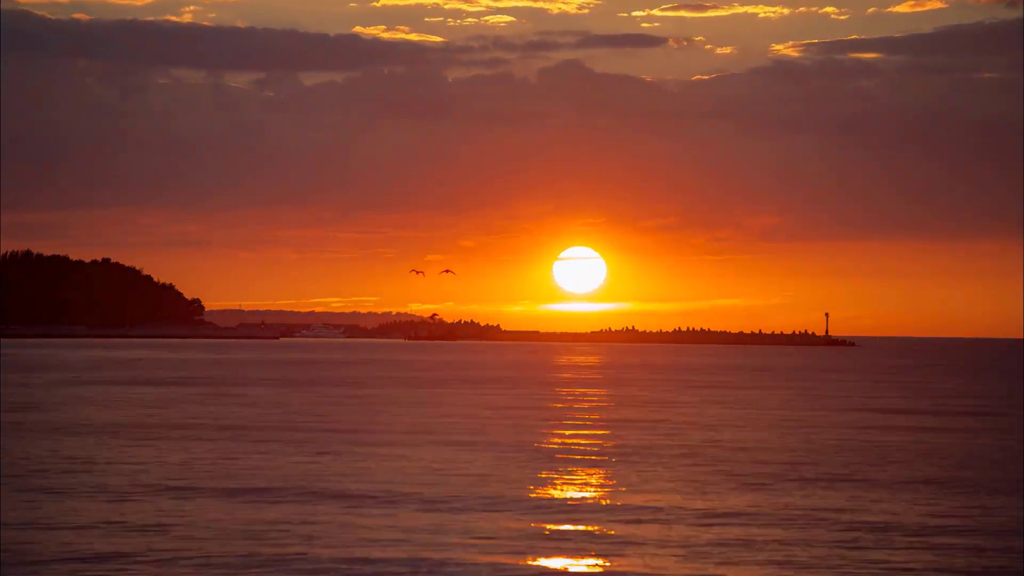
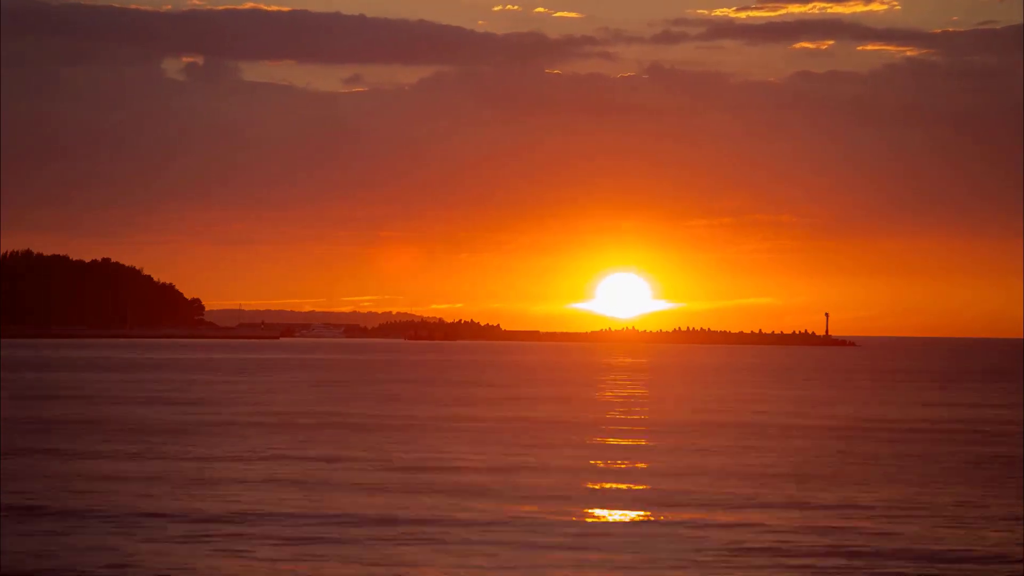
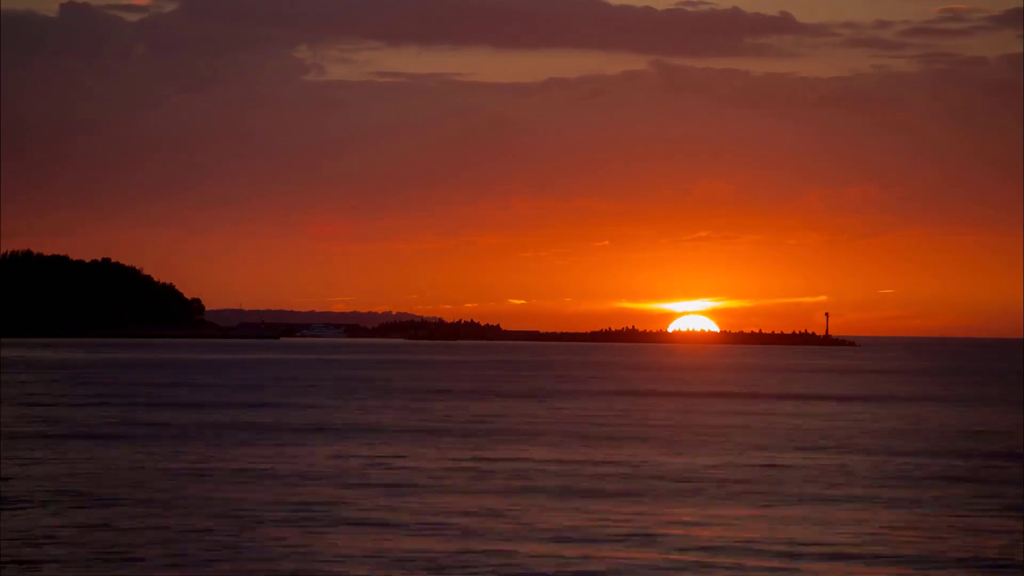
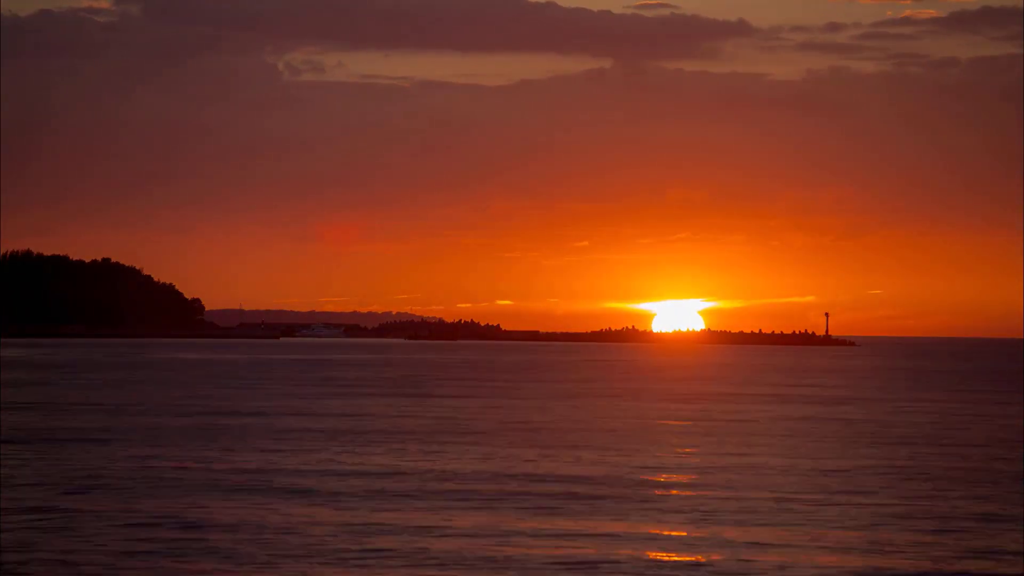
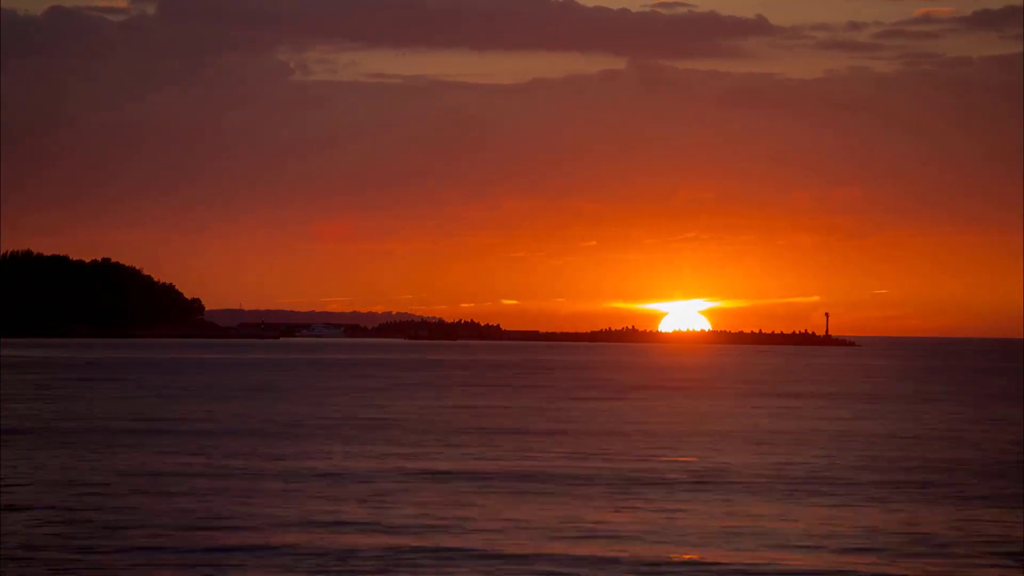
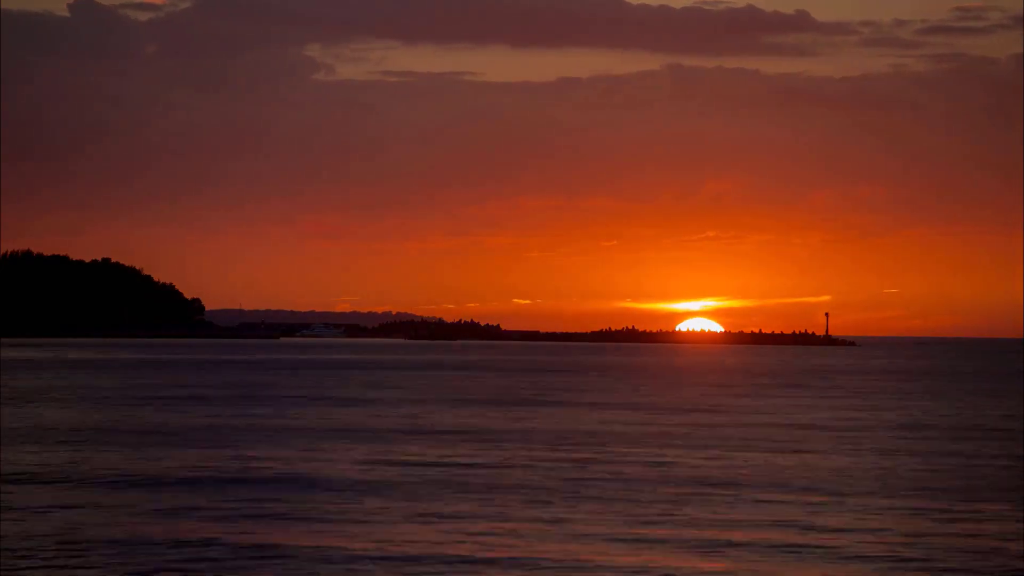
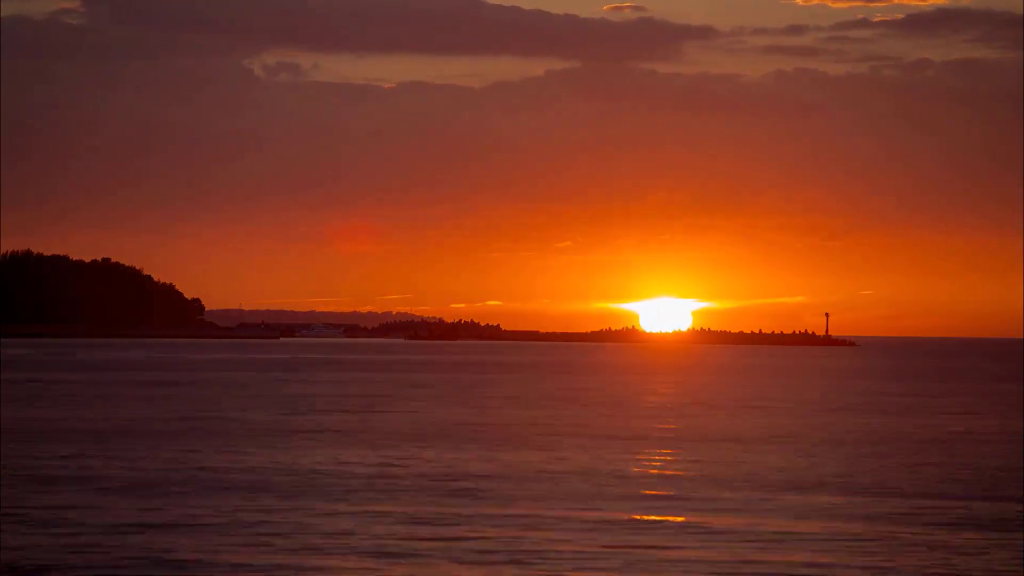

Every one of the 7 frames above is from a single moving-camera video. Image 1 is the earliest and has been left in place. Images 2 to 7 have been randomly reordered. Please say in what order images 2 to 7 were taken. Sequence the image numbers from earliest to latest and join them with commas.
2, 7, 4, 5, 3, 6
